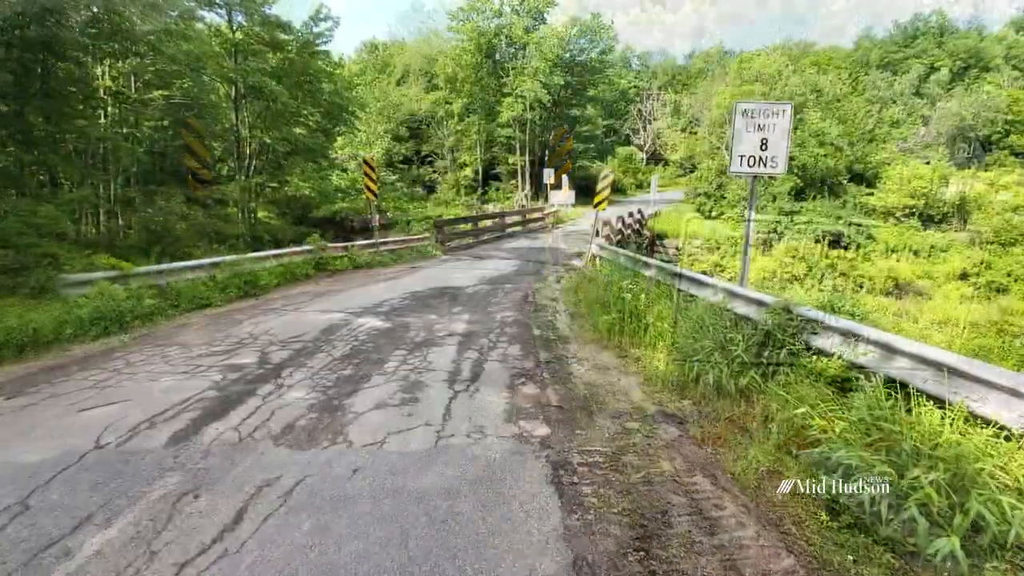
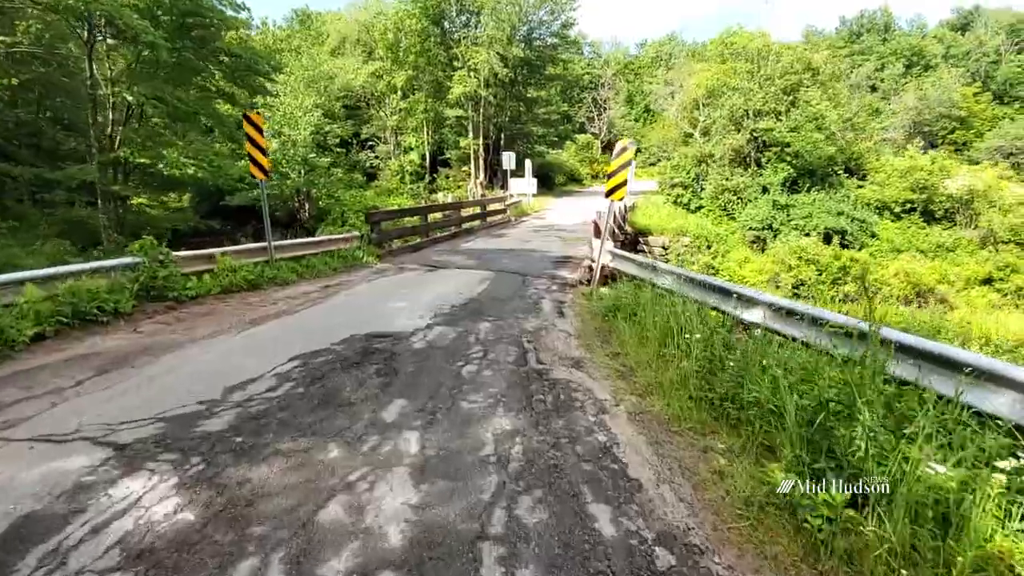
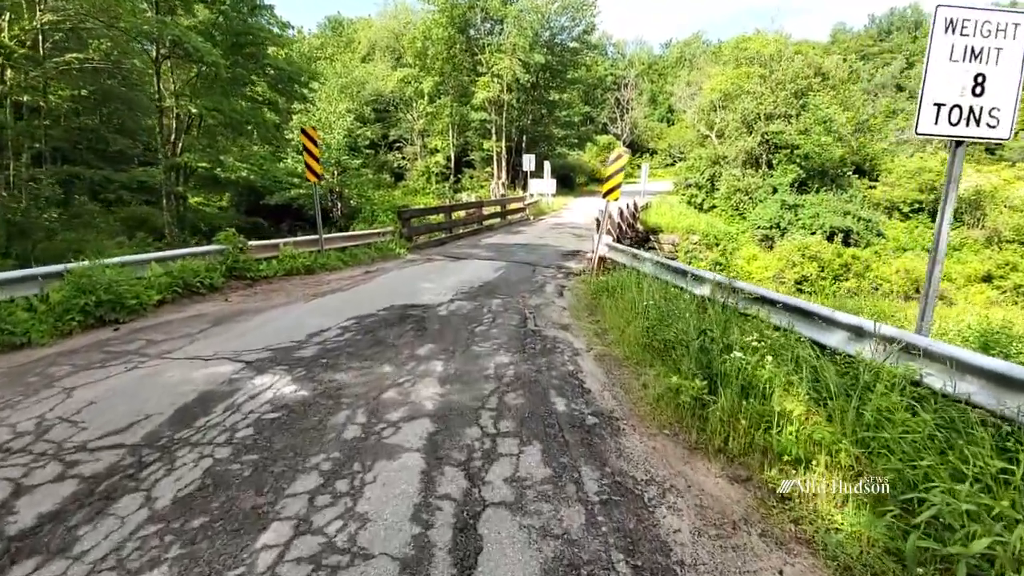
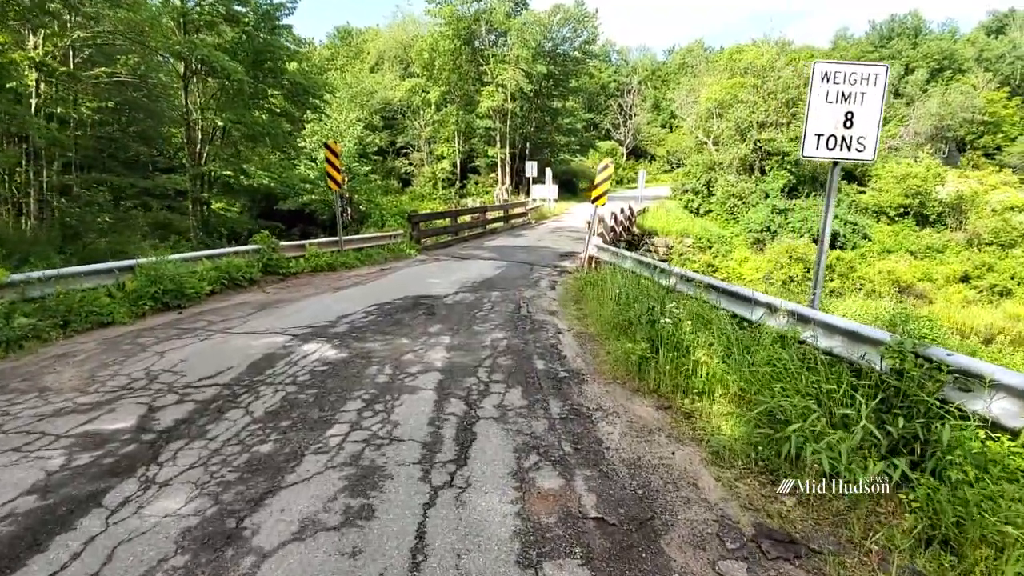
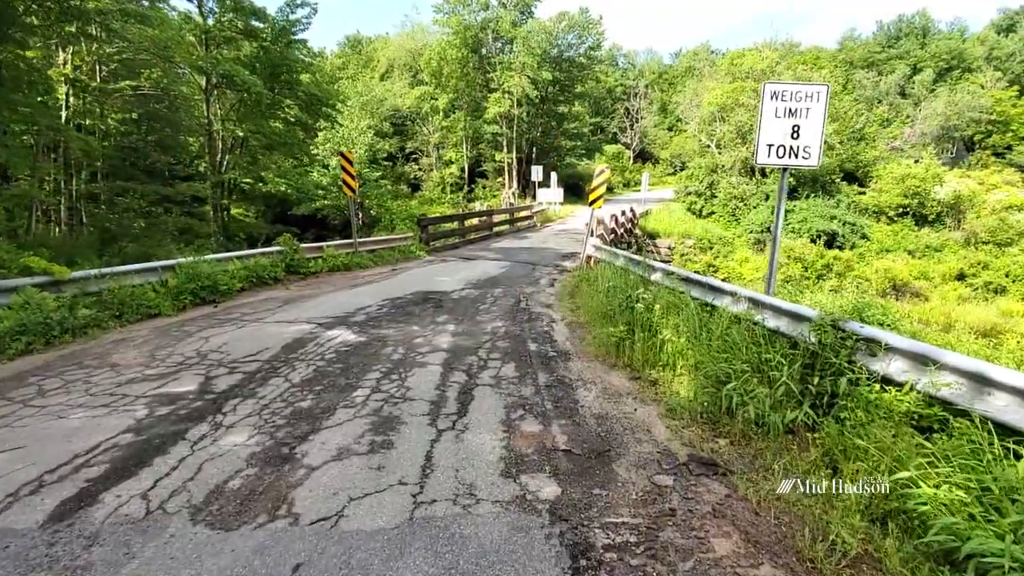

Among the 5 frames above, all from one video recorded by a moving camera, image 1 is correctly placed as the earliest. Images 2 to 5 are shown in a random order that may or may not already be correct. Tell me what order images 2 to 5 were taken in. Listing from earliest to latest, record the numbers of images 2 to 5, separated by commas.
5, 4, 3, 2
